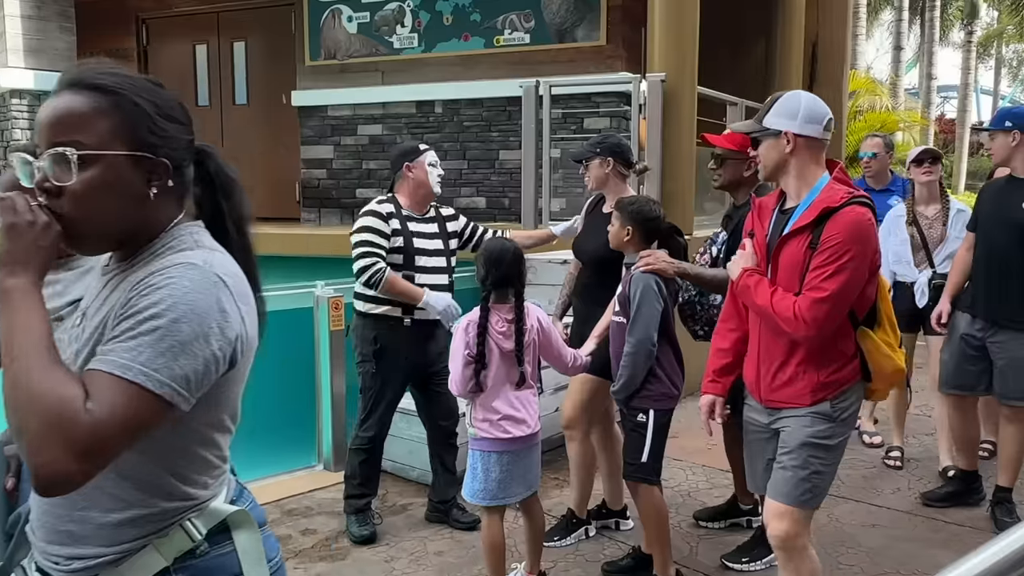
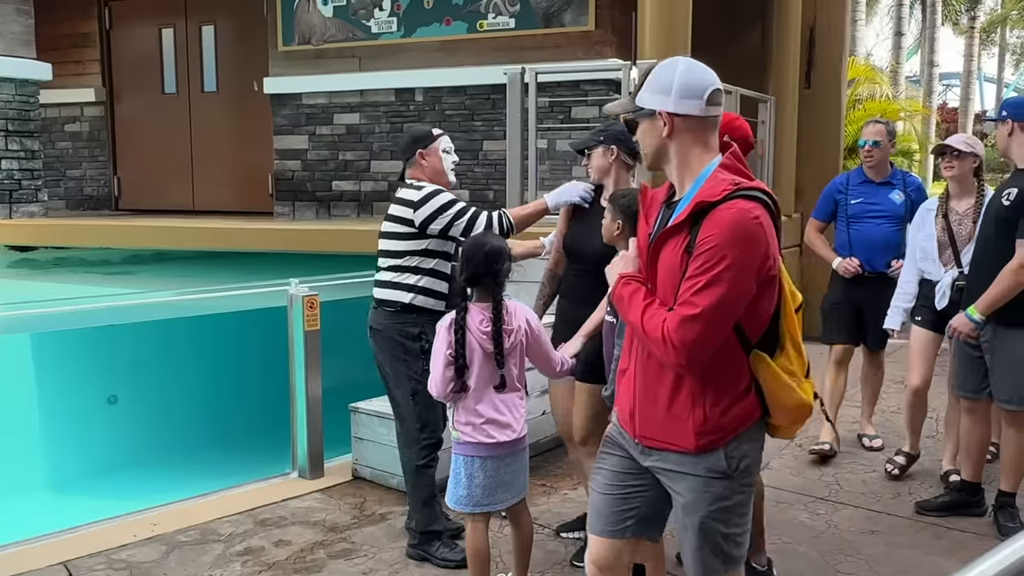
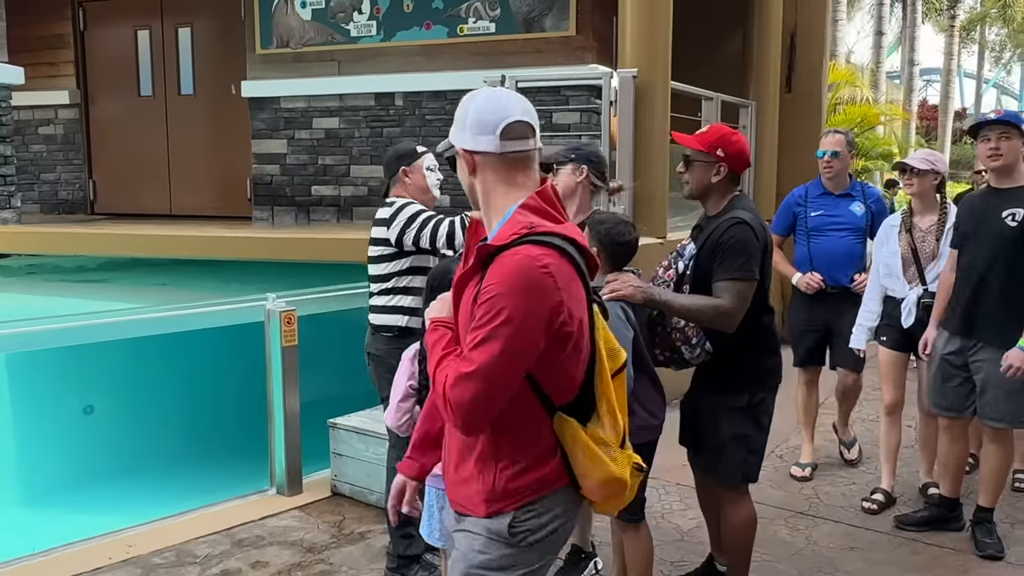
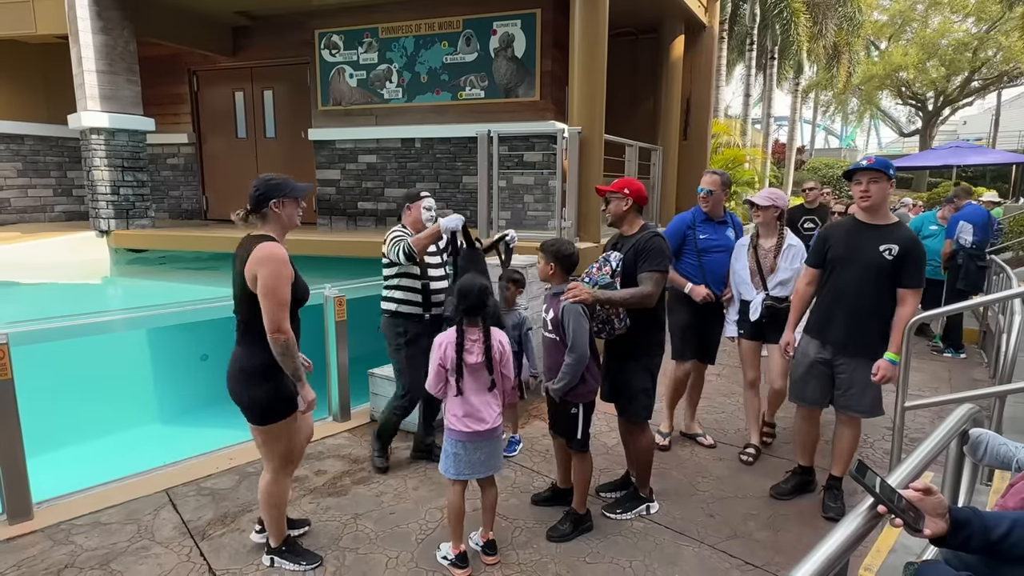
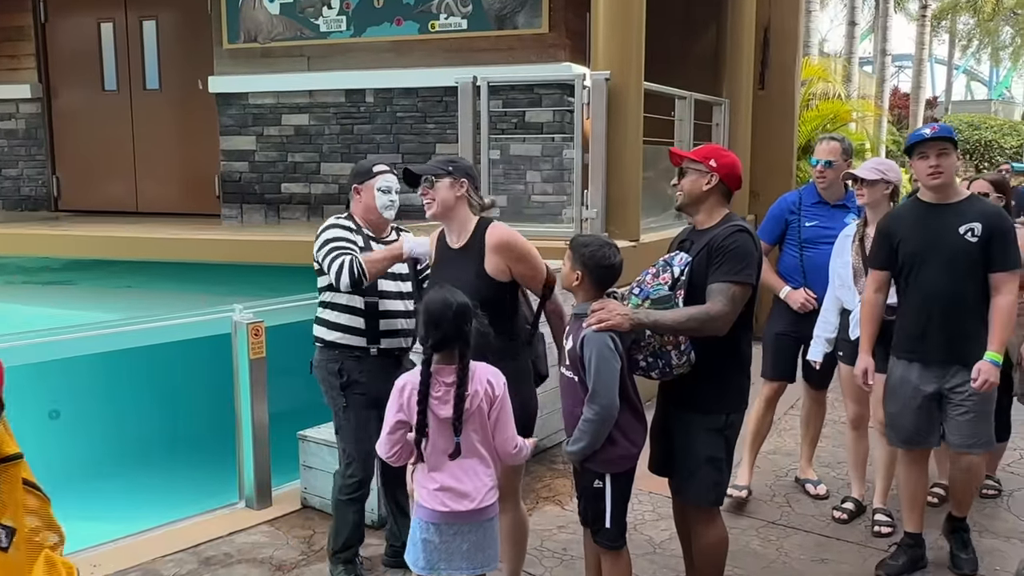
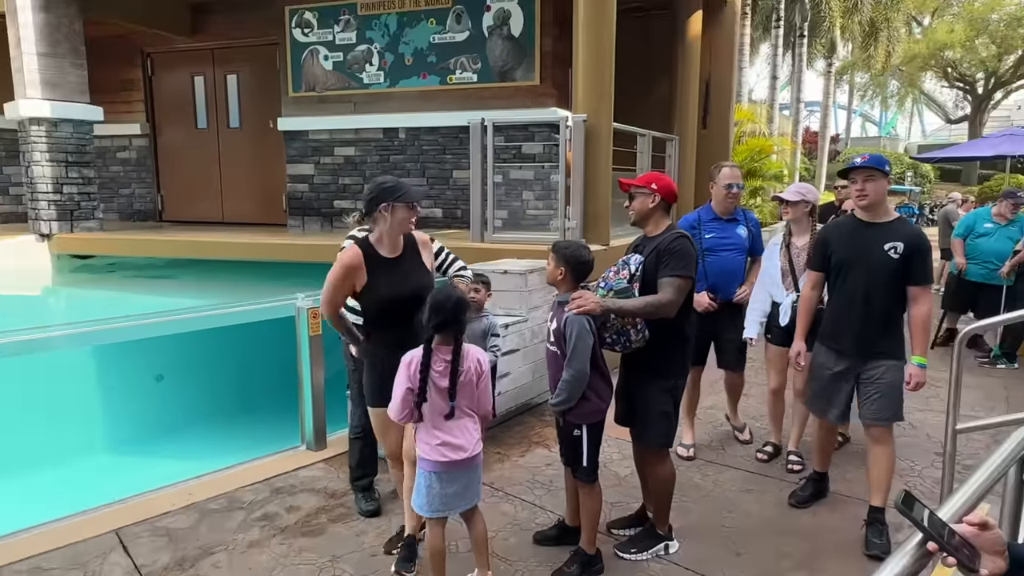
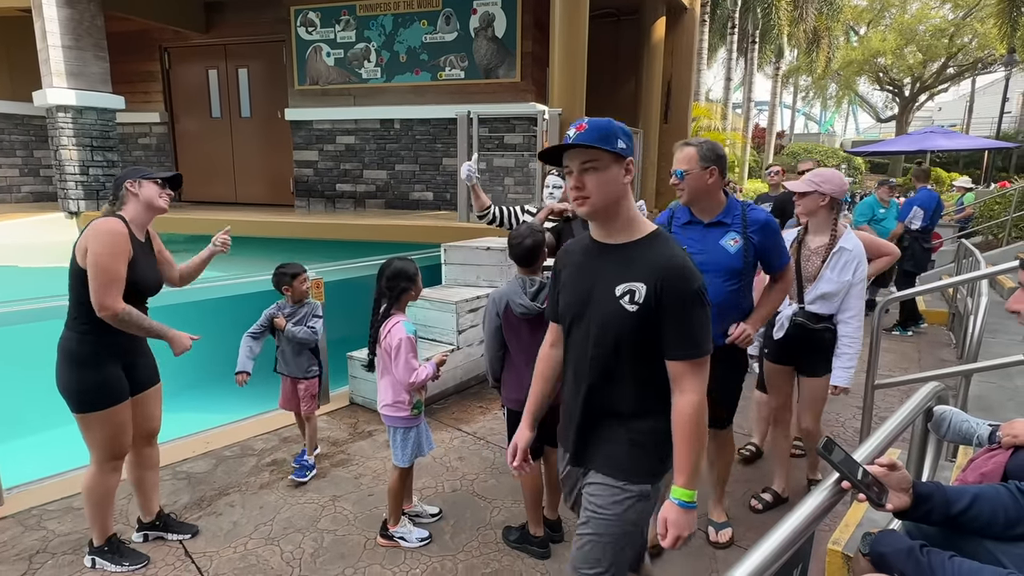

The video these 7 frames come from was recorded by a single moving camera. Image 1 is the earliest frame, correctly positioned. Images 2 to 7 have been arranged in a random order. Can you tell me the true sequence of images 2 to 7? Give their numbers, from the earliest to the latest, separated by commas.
2, 3, 5, 6, 4, 7
